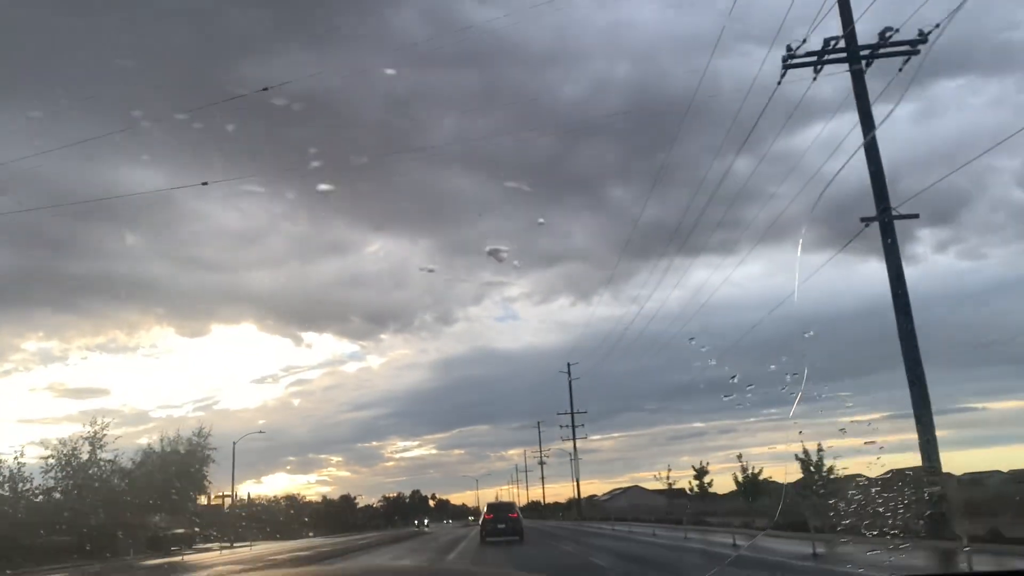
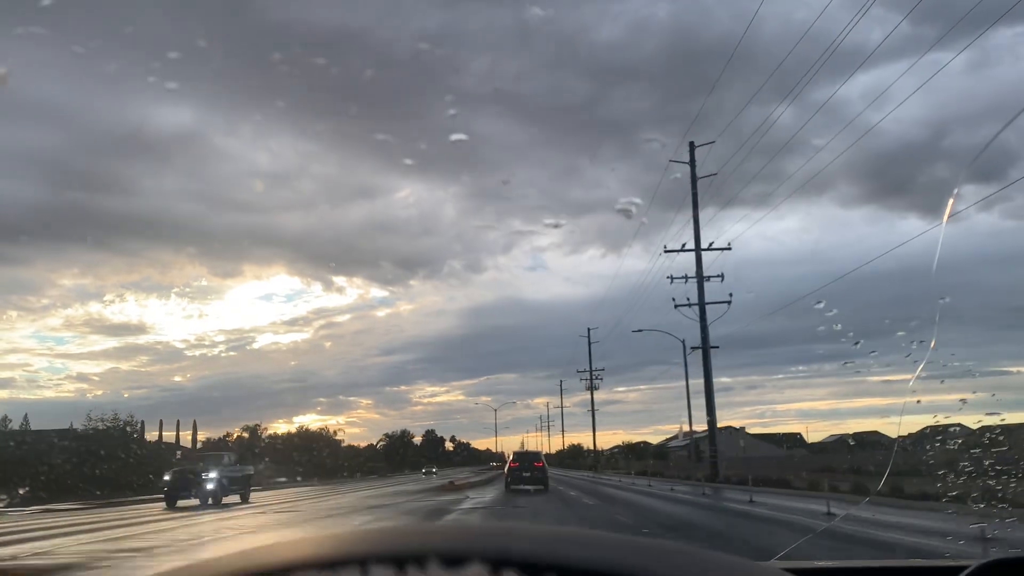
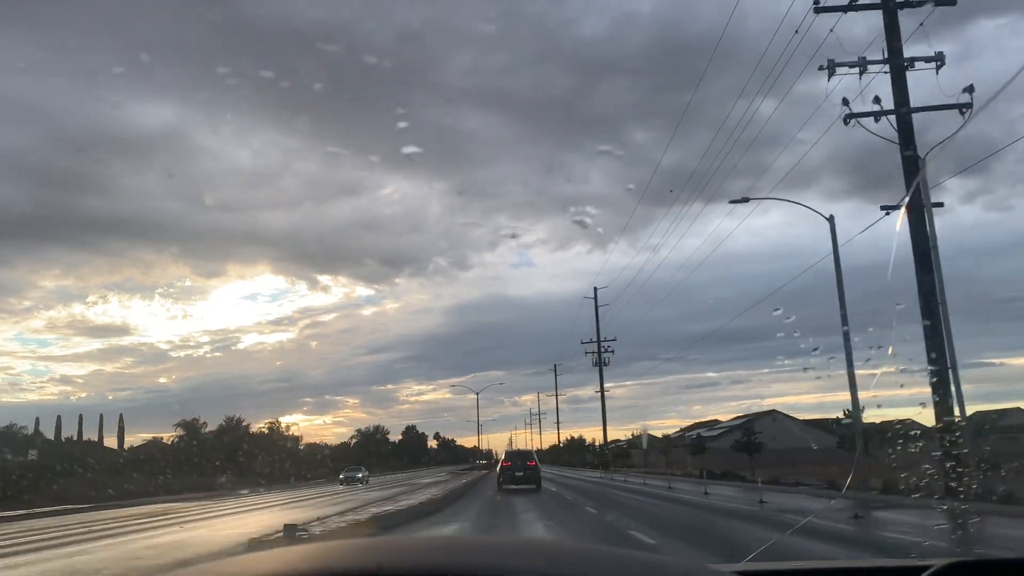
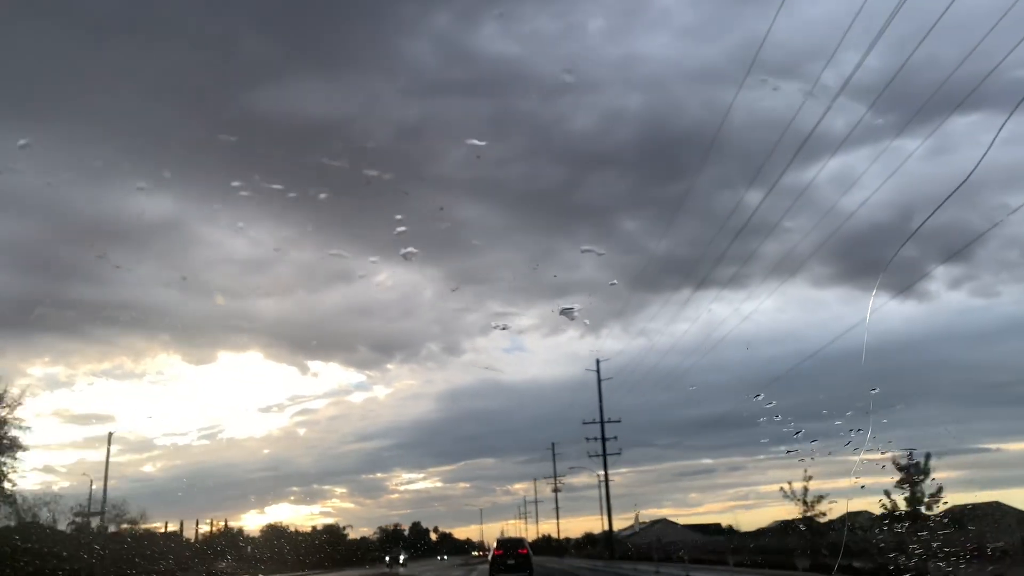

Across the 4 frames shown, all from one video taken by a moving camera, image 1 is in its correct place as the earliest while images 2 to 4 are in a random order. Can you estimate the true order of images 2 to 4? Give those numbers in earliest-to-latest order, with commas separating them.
4, 2, 3
